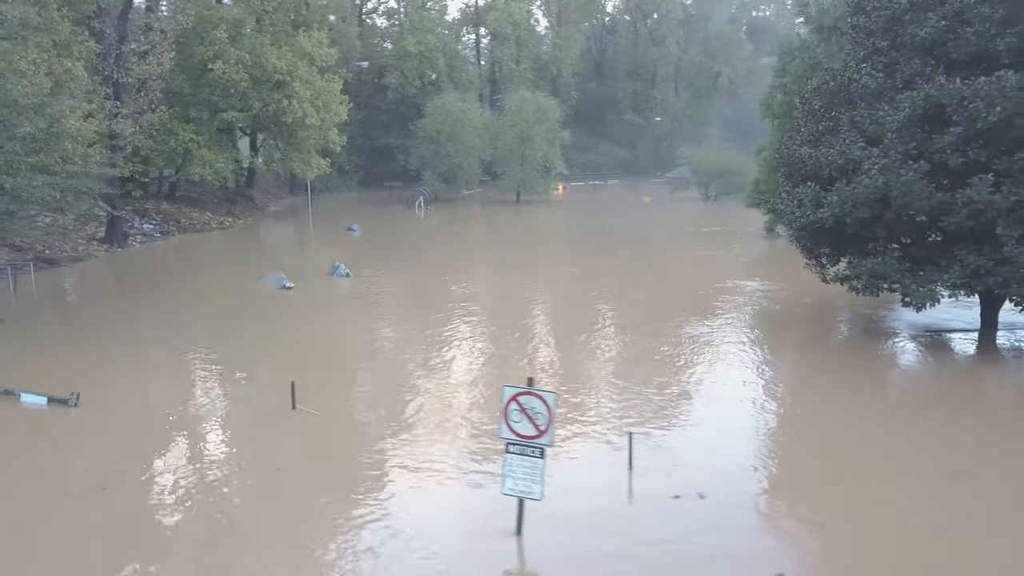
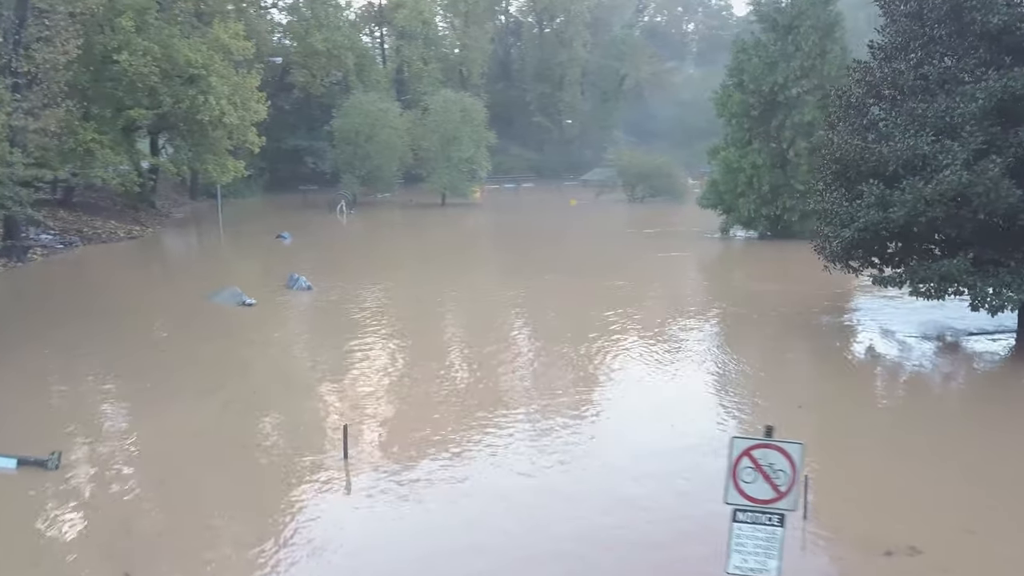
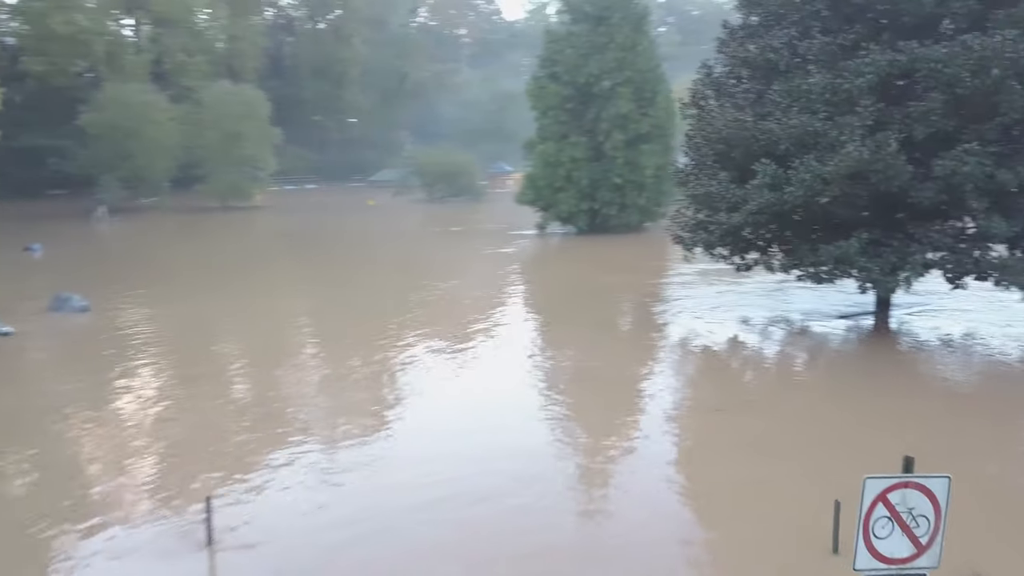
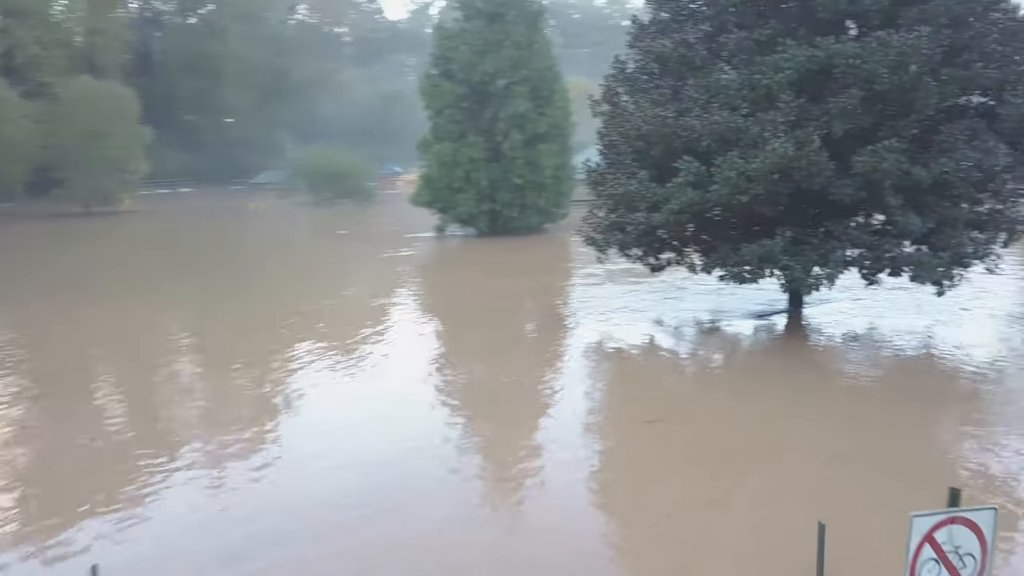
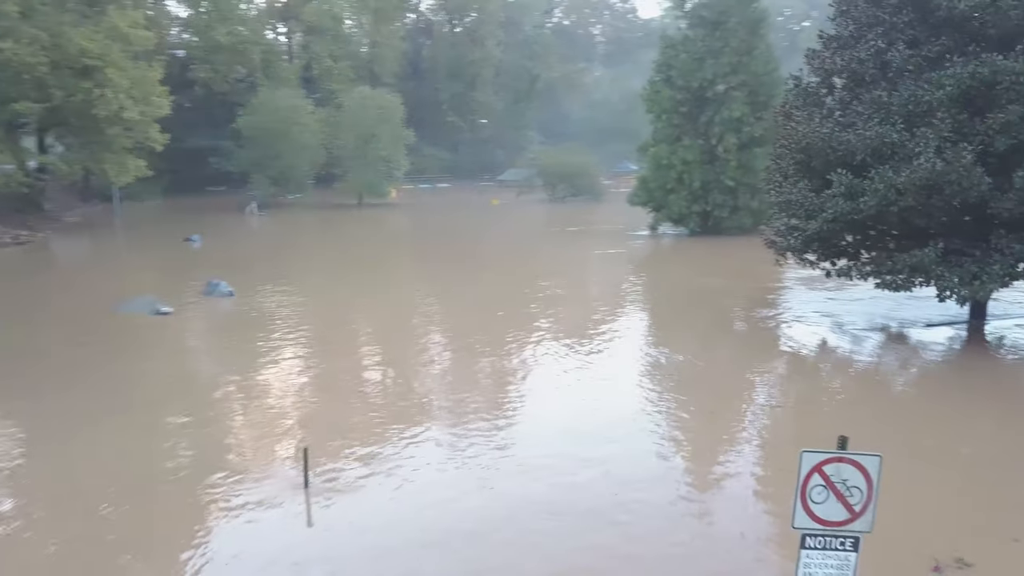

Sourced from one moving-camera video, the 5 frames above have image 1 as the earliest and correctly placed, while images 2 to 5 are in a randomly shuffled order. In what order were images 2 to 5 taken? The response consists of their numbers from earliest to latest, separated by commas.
2, 5, 3, 4
